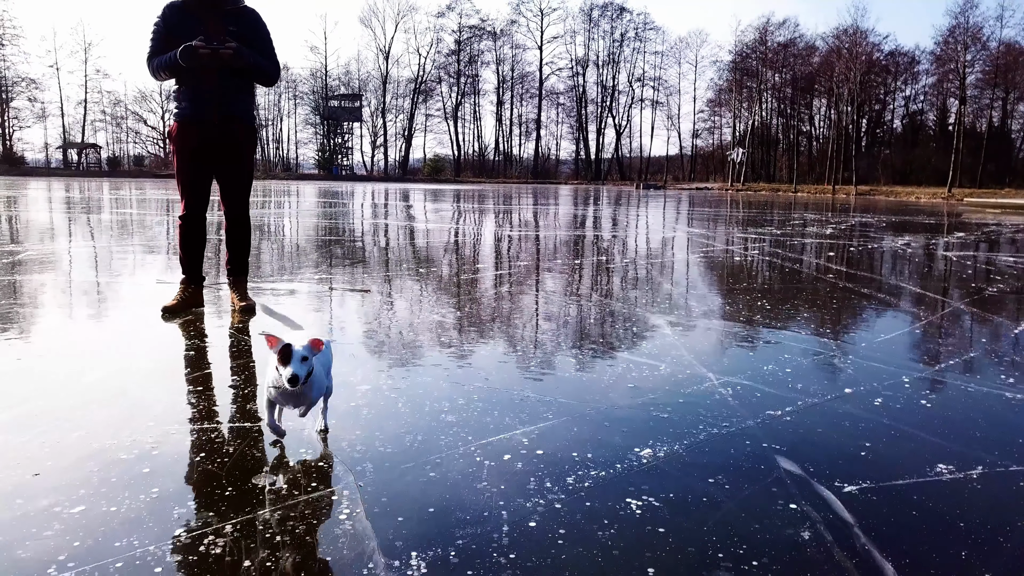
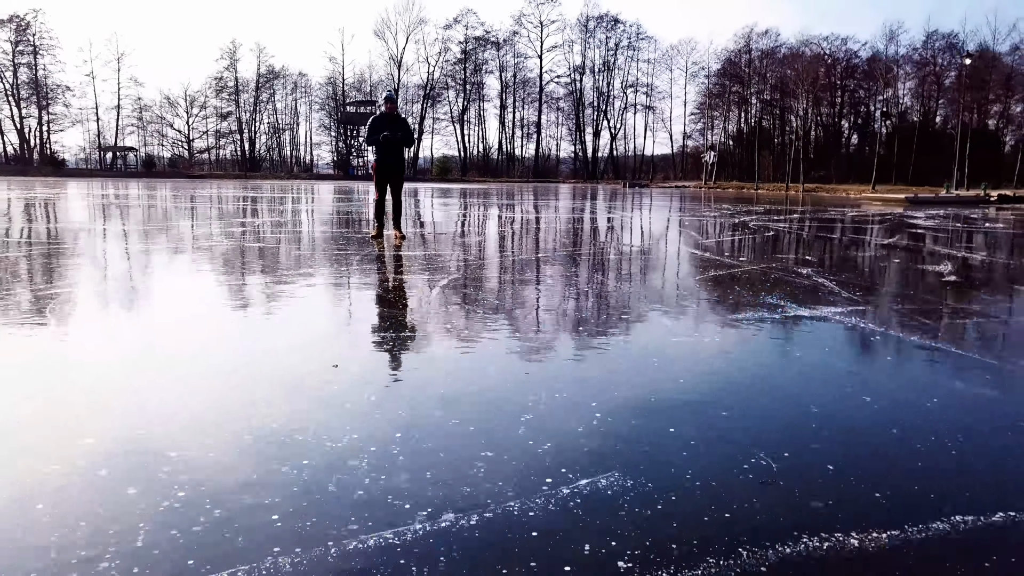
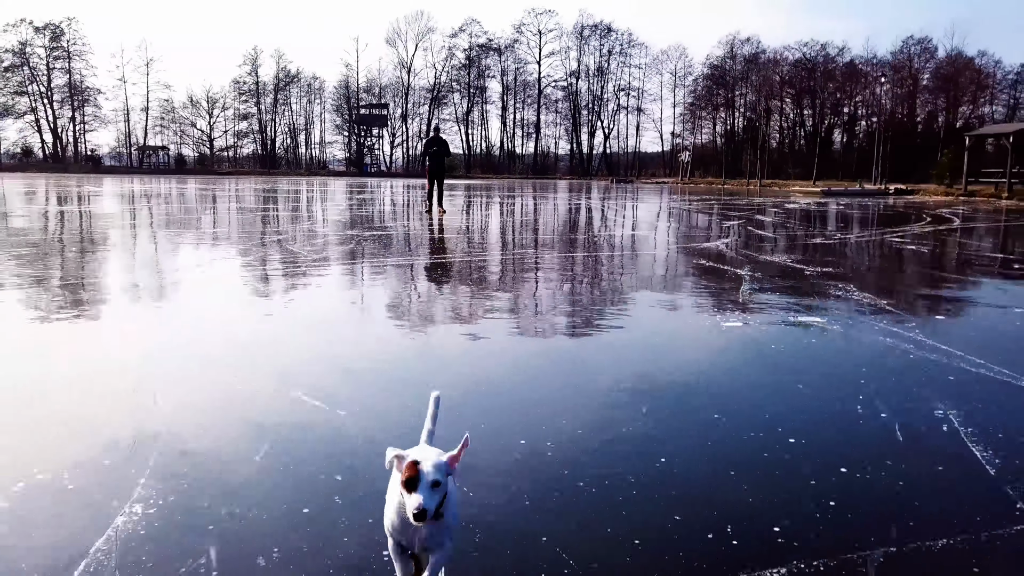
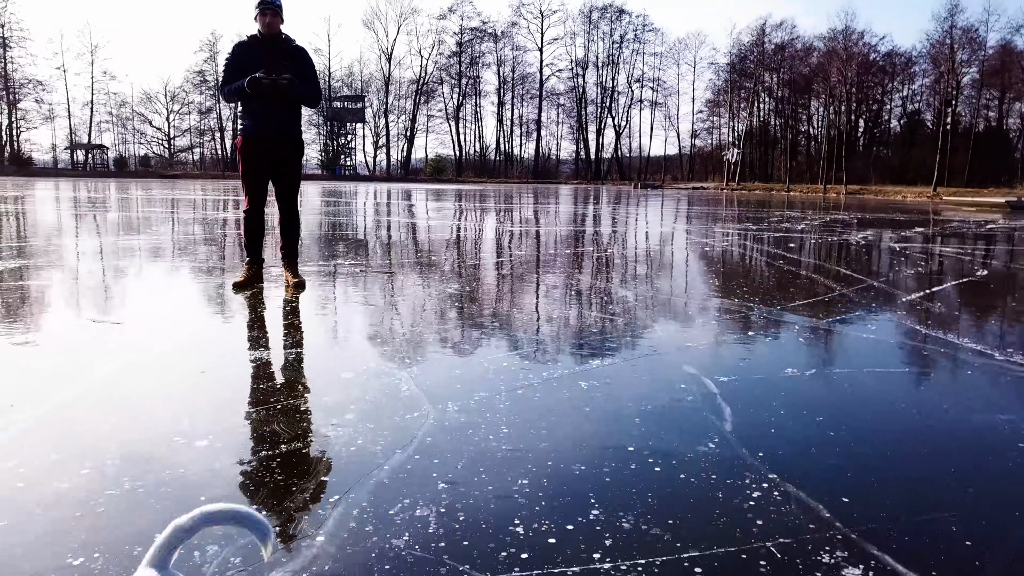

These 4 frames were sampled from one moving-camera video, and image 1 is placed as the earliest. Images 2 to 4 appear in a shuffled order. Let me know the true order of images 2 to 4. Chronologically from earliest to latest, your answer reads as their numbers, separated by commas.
4, 2, 3
